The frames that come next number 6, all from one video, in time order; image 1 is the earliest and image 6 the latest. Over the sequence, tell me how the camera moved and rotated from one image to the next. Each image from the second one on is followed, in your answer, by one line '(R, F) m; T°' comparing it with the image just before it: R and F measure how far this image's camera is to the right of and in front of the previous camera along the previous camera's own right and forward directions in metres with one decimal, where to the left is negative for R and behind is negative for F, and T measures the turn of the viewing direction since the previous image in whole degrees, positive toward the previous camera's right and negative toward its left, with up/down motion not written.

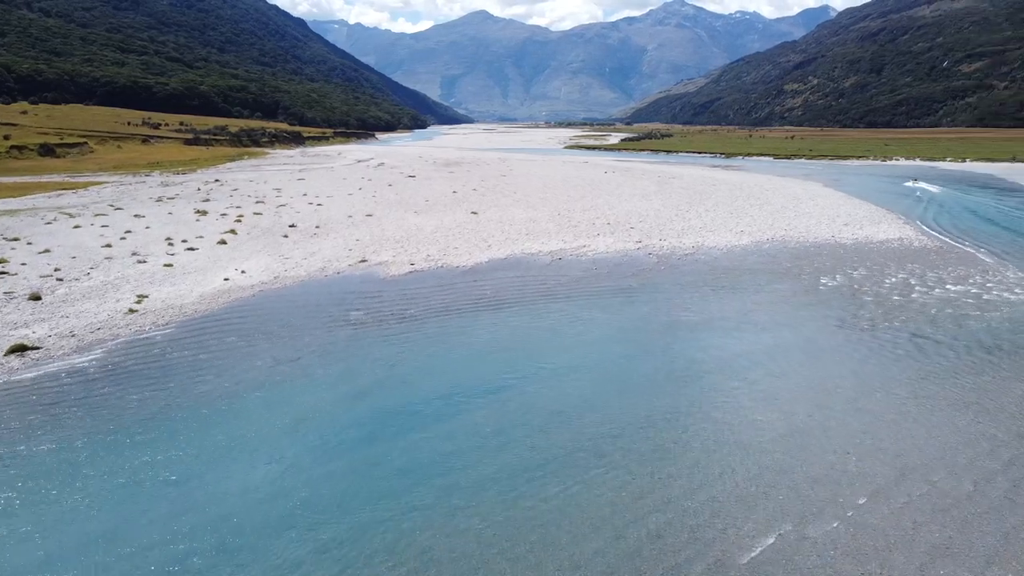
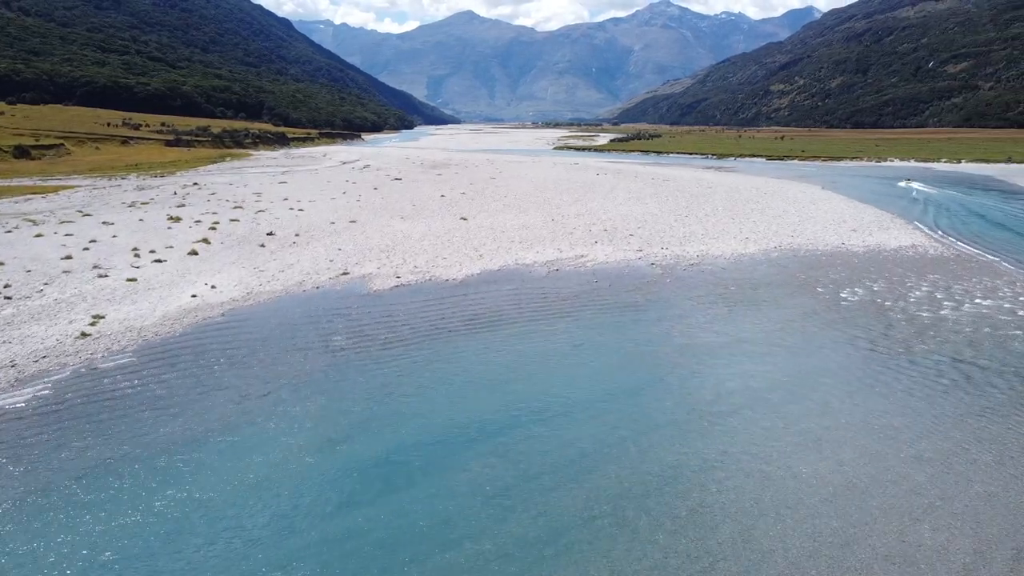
(-0.2, +1.6) m; +1°
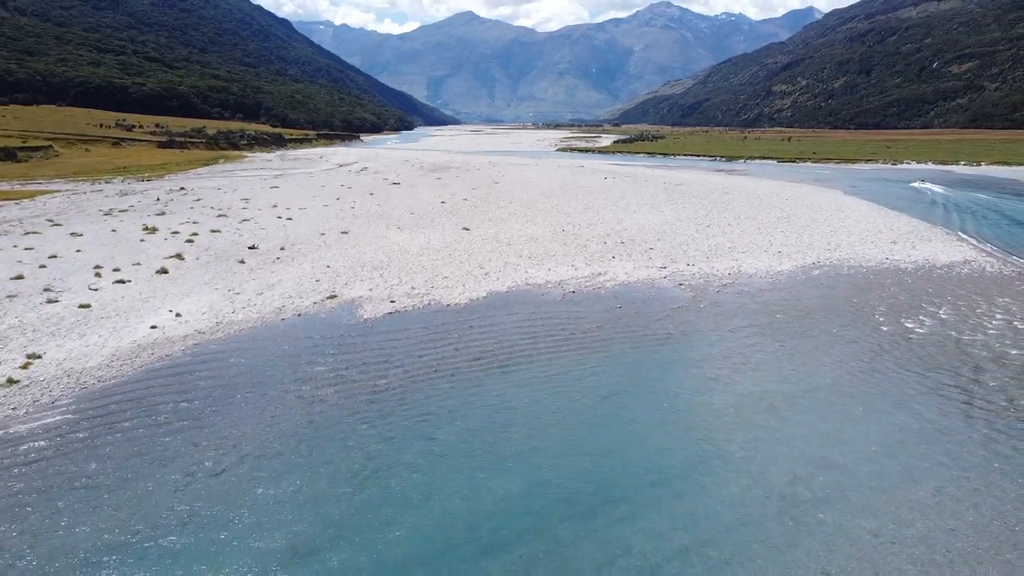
(-0.3, +2.6) m; 0°
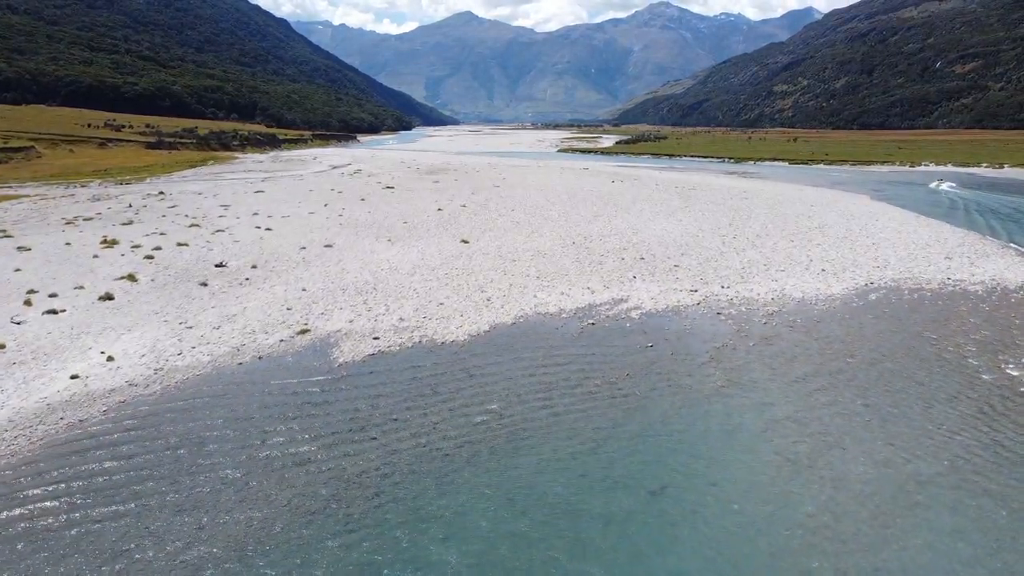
(-0.2, +3.2) m; 0°
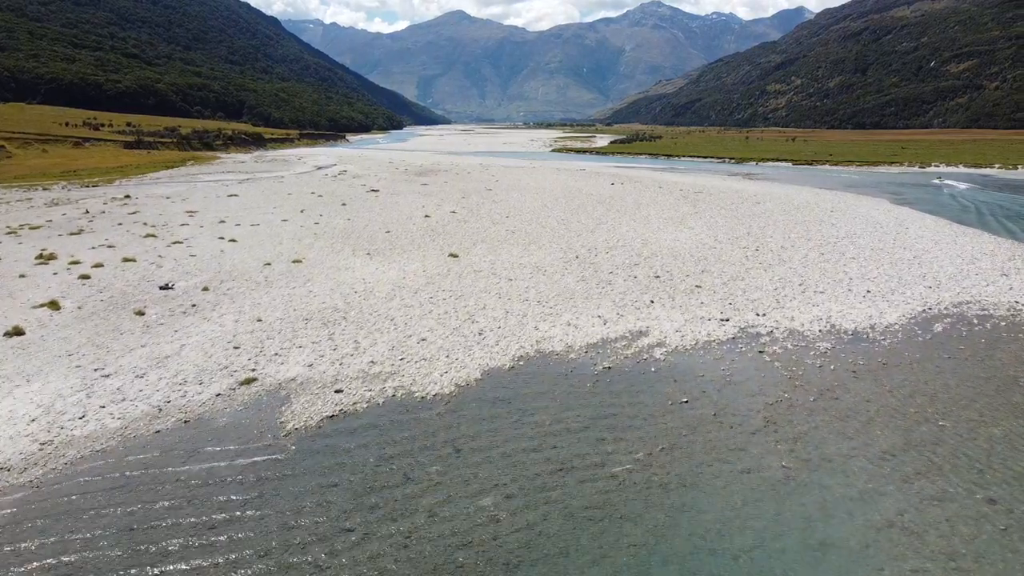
(-0.1, +3.1) m; +1°
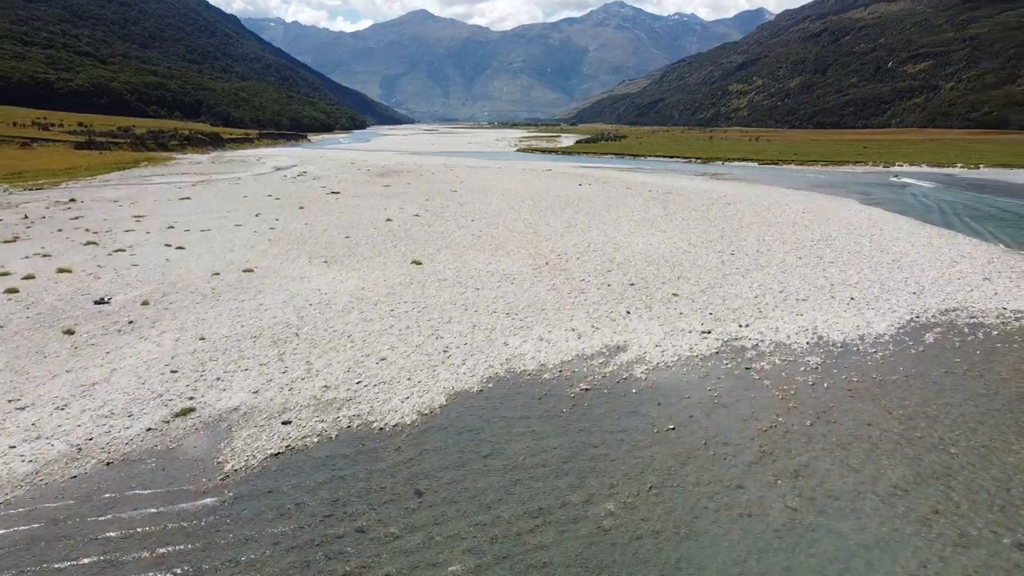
(0.0, +1.2) m; +2°
